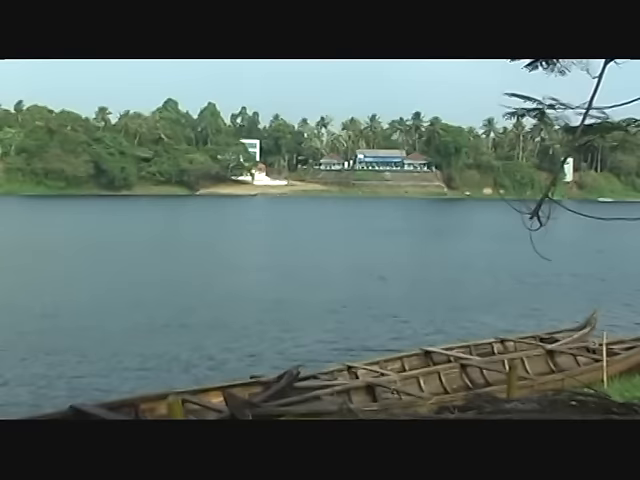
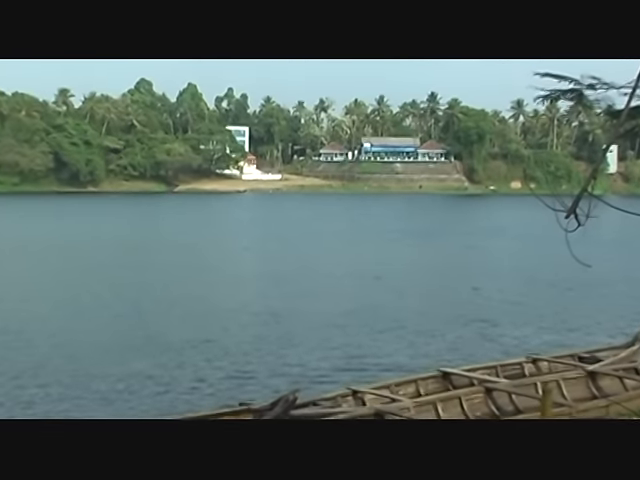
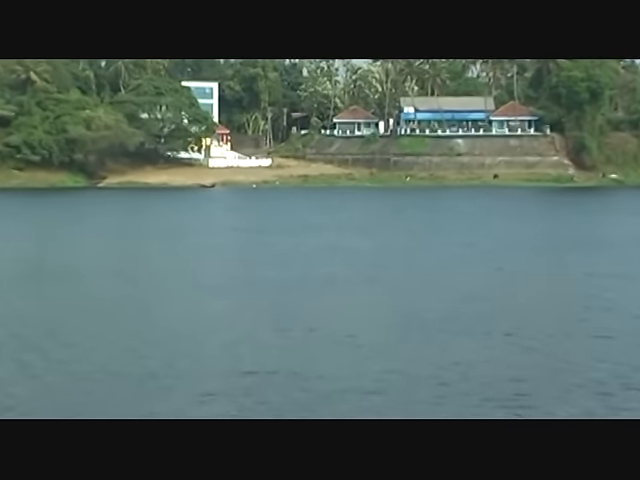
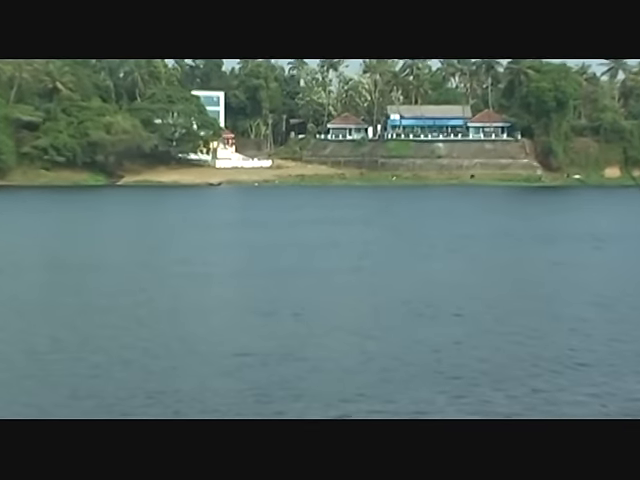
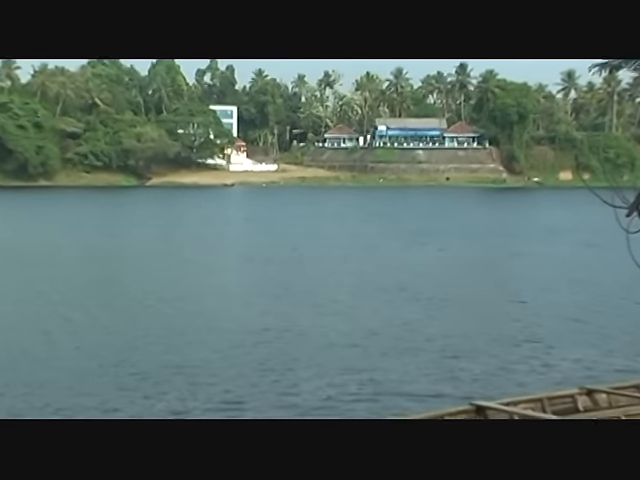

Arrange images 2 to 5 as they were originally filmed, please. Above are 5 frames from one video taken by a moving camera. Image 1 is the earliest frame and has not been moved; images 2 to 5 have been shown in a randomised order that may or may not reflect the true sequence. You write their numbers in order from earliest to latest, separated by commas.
2, 5, 4, 3
